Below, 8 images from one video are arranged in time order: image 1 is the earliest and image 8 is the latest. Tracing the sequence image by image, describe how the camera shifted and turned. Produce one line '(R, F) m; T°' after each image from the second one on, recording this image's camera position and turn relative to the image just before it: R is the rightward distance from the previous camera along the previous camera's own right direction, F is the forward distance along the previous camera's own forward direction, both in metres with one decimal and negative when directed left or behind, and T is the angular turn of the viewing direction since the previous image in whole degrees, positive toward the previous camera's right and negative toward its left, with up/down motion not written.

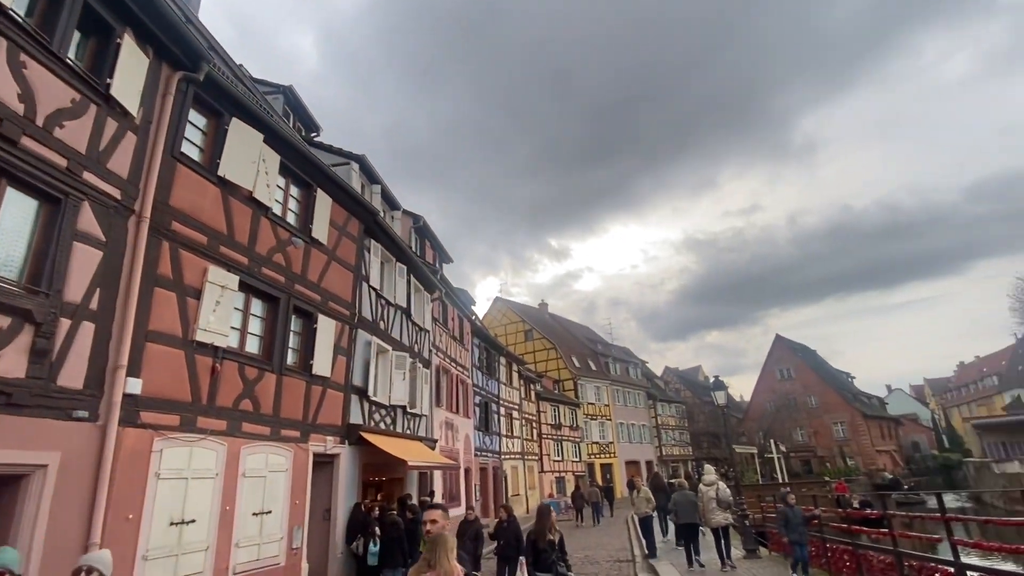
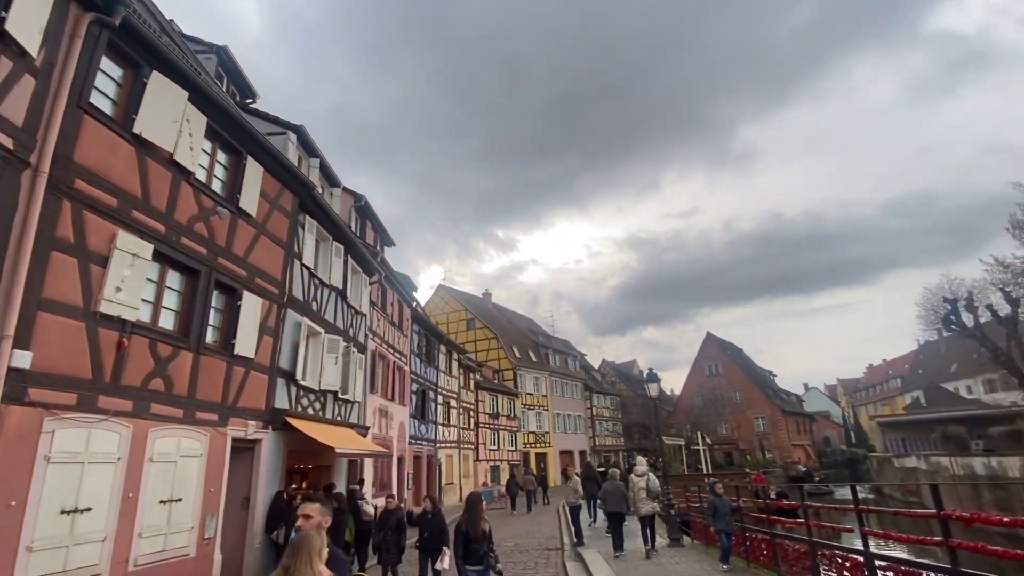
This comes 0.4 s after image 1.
(+0.1, +0.2) m; +6°
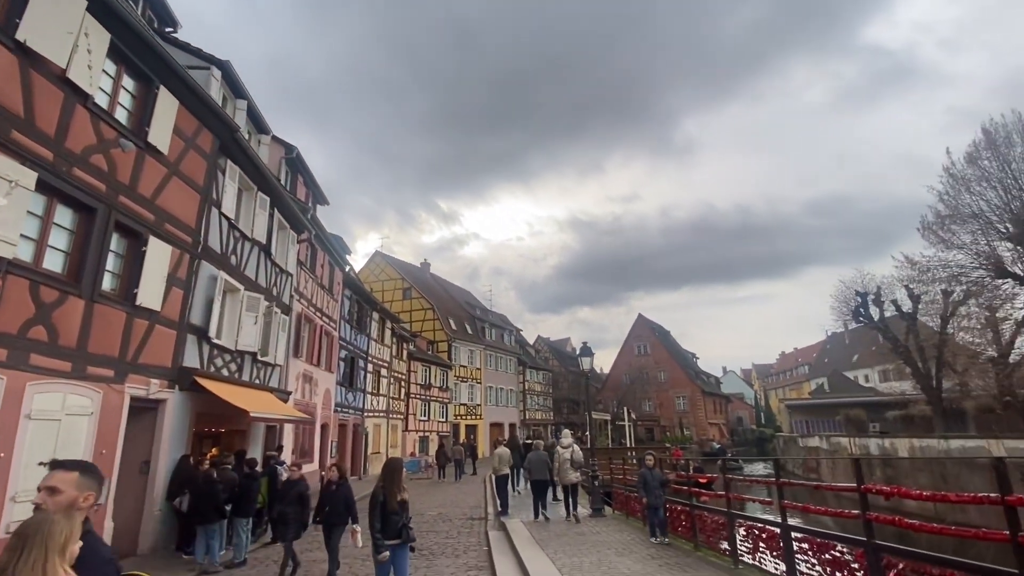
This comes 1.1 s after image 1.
(+0.1, +0.4) m; +7°
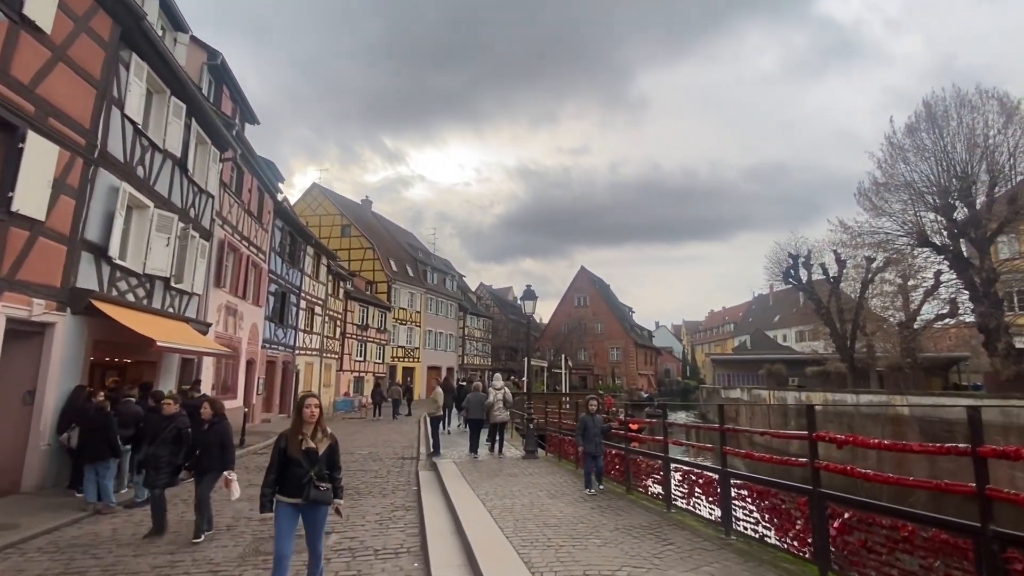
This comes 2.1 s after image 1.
(0.0, +0.6) m; +6°
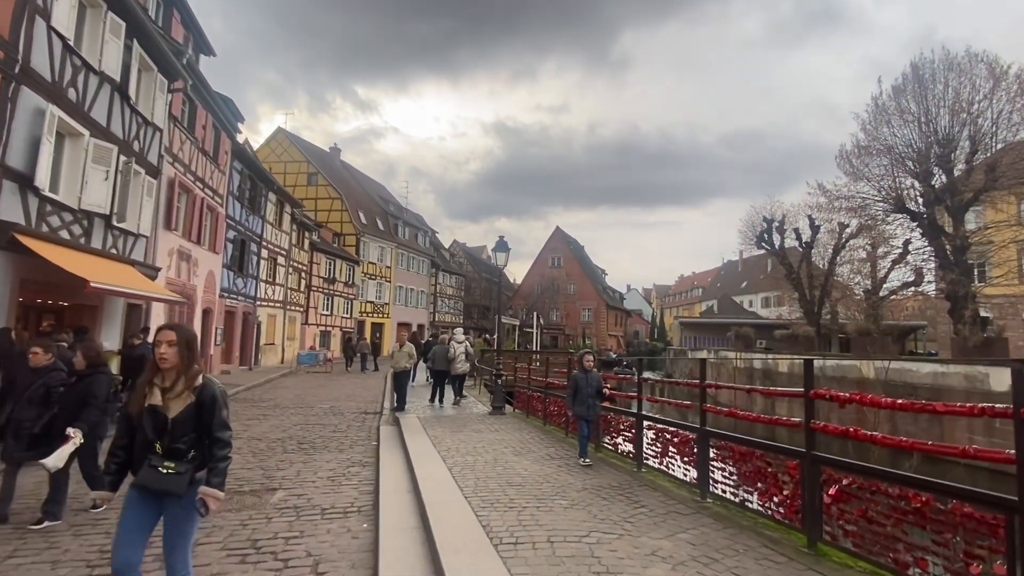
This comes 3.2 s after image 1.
(+0.1, +0.6) m; +3°
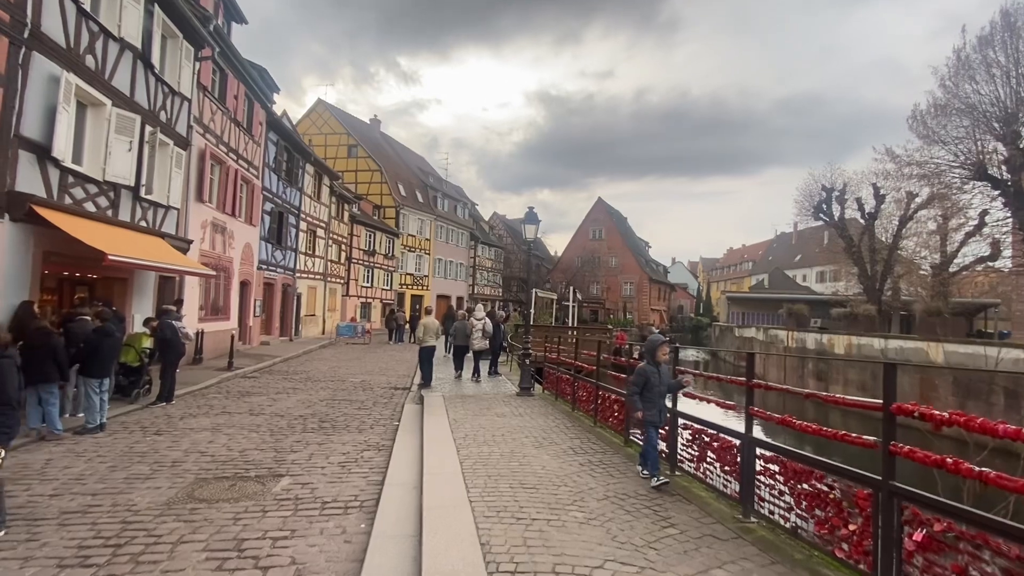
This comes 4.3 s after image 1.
(+0.2, +0.7) m; -4°
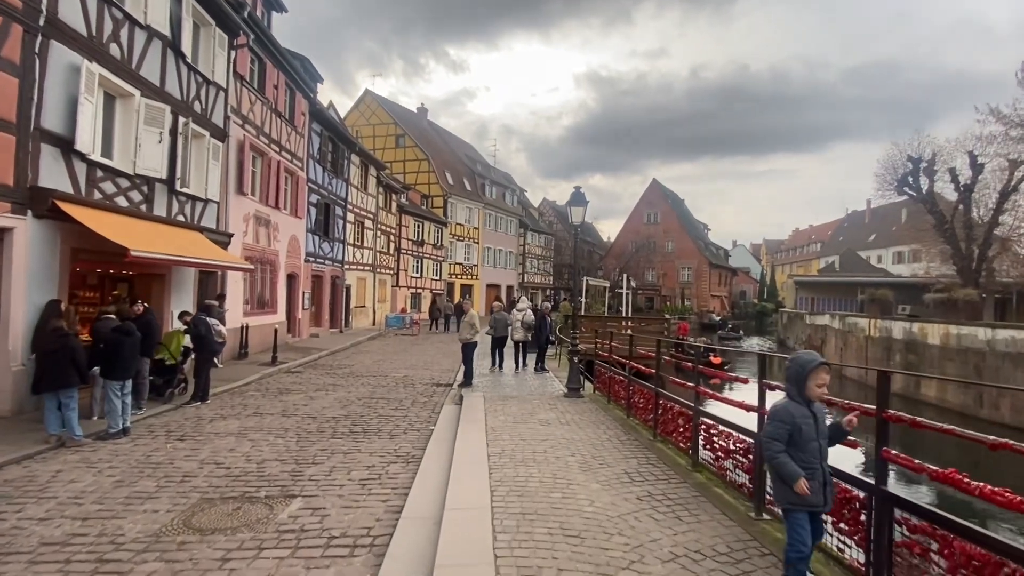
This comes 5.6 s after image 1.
(+0.1, +1.0) m; -6°
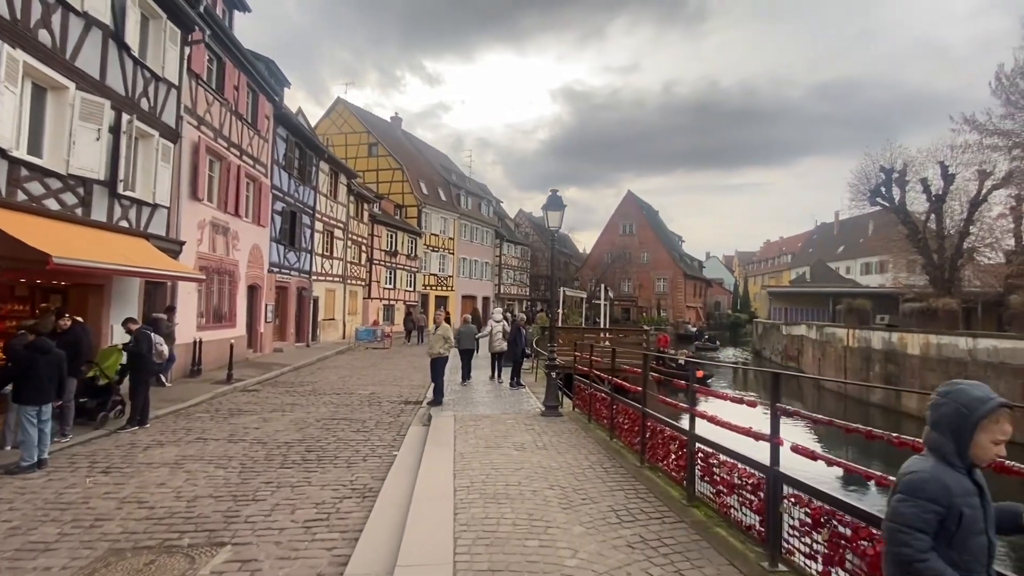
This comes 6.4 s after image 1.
(+0.1, +0.7) m; +3°
